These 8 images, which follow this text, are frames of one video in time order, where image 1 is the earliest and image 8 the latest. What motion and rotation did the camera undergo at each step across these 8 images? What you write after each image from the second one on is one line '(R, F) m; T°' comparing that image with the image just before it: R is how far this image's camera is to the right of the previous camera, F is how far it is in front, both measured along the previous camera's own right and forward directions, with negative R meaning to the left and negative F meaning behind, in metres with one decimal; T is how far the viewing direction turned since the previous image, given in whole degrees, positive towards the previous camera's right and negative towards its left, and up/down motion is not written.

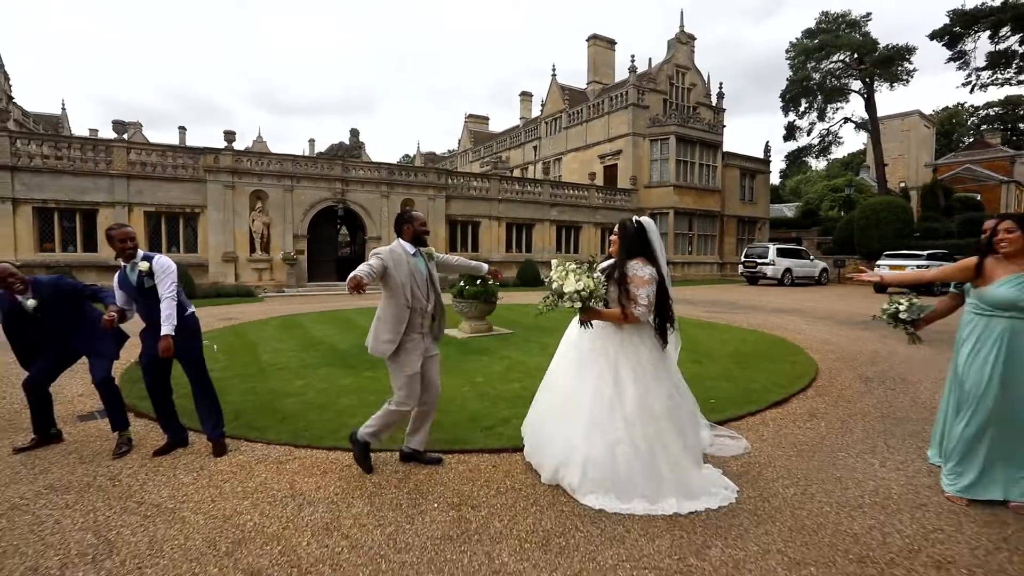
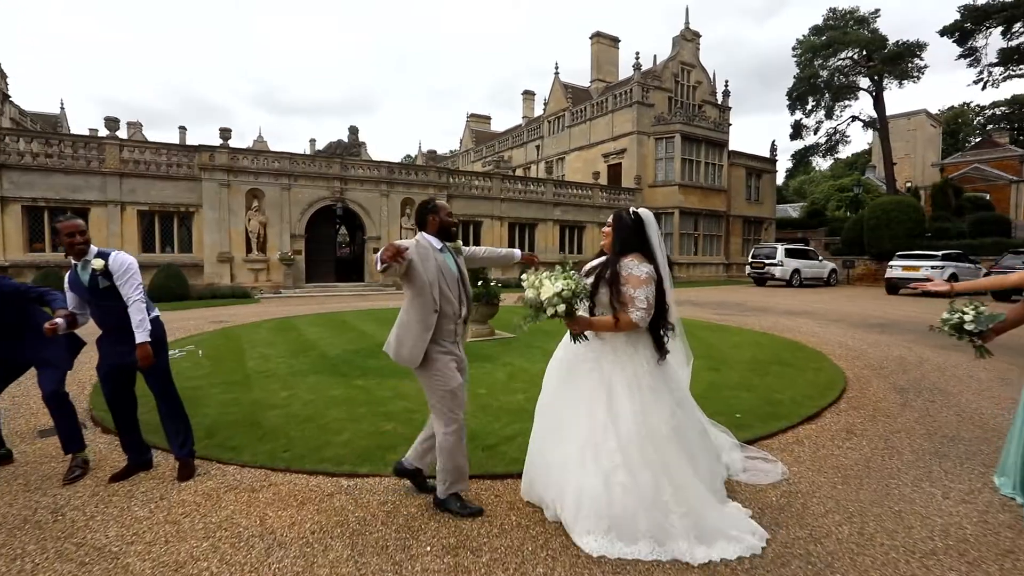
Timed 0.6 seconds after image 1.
(0.0, +0.5) m; 0°
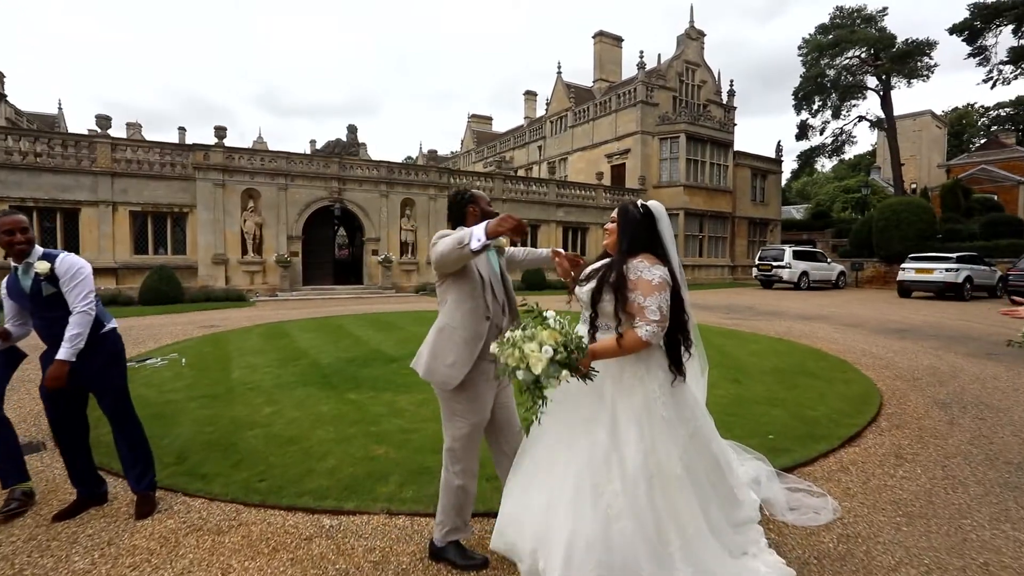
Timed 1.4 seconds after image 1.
(-0.1, +0.5) m; 0°
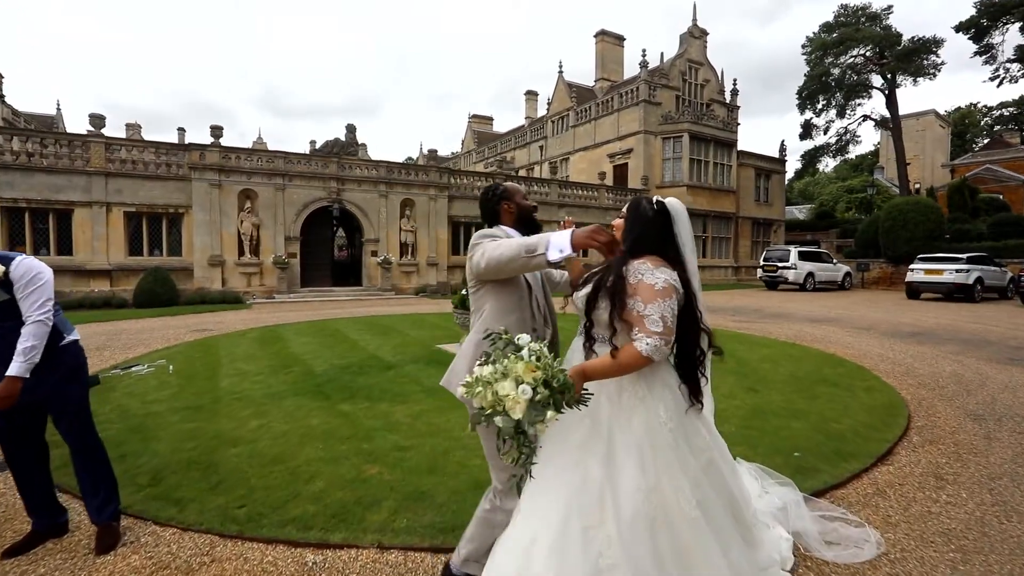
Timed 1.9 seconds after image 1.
(0.0, +0.4) m; 0°
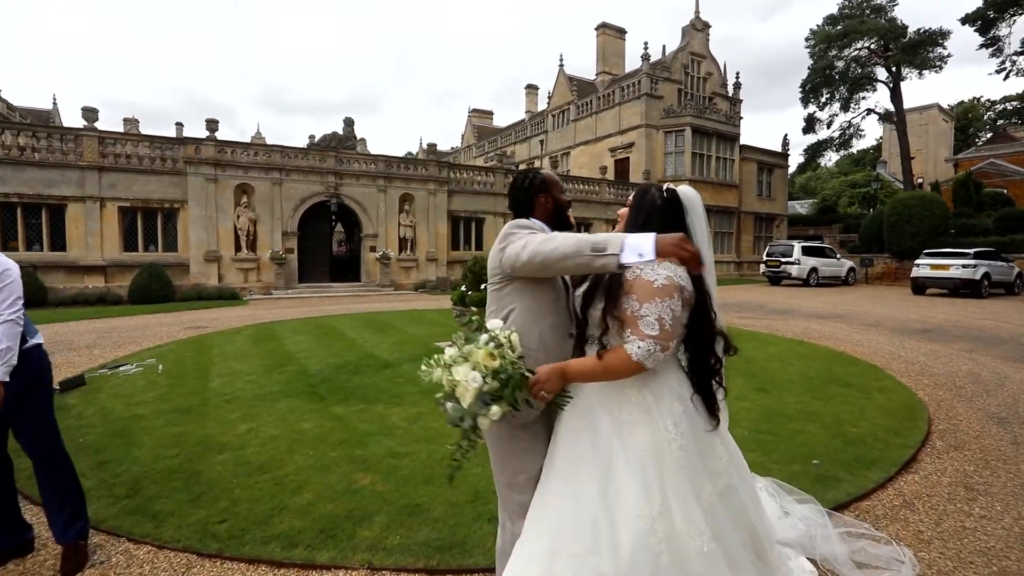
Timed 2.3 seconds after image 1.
(0.0, +0.3) m; 0°
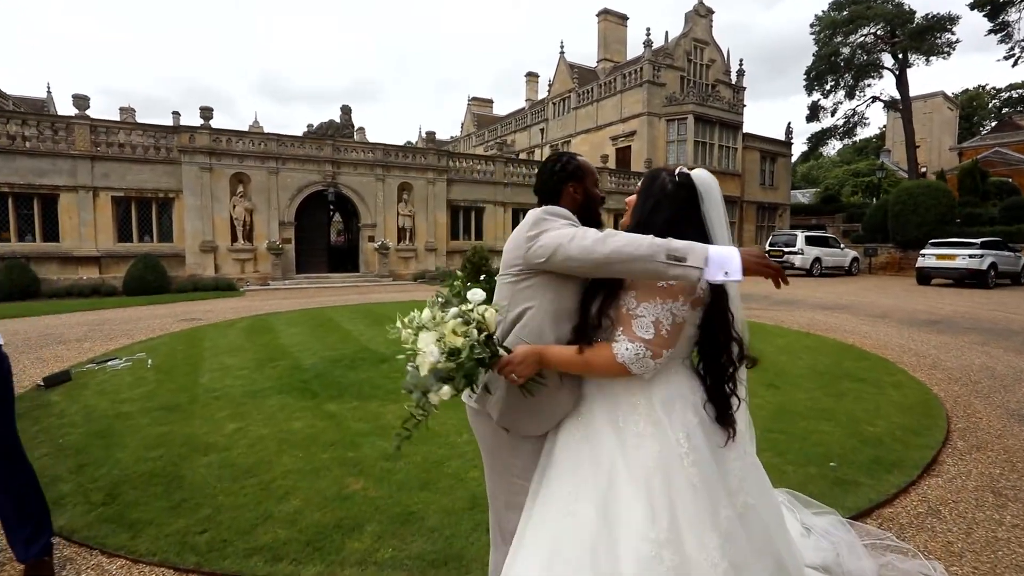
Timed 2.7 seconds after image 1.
(0.0, +0.2) m; 0°
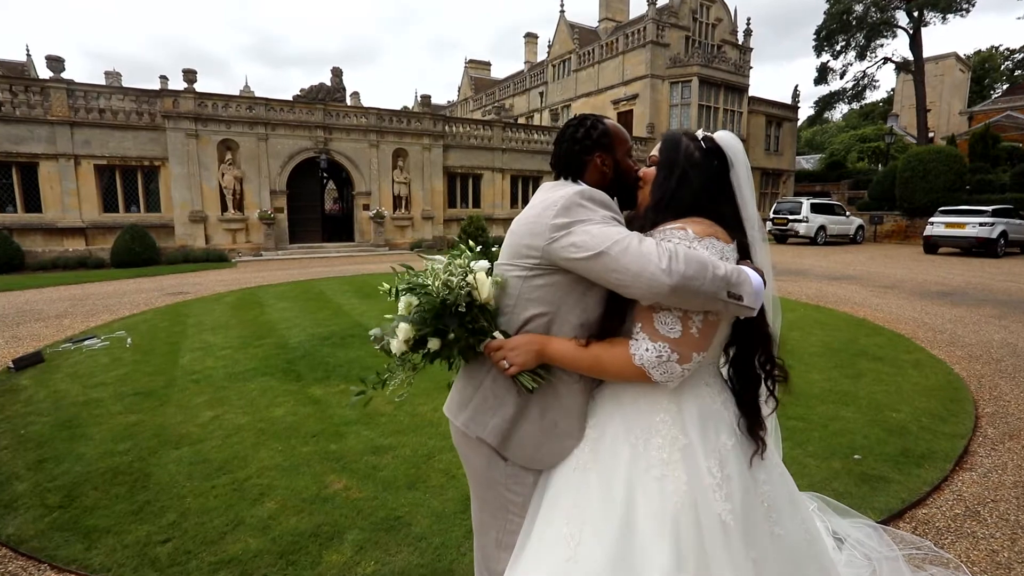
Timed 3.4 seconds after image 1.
(0.0, +0.4) m; 0°
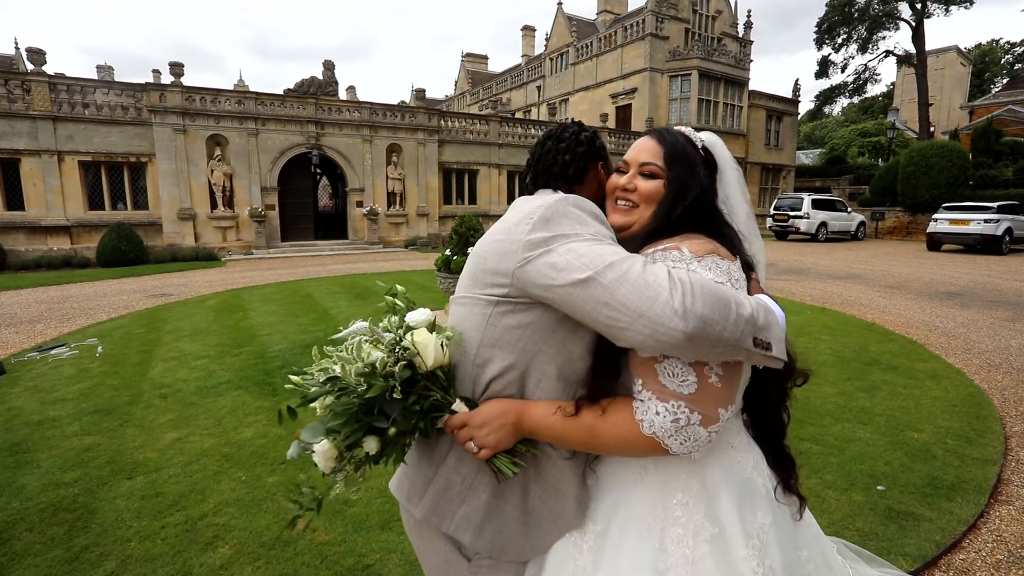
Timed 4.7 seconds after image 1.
(+0.1, +0.4) m; 0°
